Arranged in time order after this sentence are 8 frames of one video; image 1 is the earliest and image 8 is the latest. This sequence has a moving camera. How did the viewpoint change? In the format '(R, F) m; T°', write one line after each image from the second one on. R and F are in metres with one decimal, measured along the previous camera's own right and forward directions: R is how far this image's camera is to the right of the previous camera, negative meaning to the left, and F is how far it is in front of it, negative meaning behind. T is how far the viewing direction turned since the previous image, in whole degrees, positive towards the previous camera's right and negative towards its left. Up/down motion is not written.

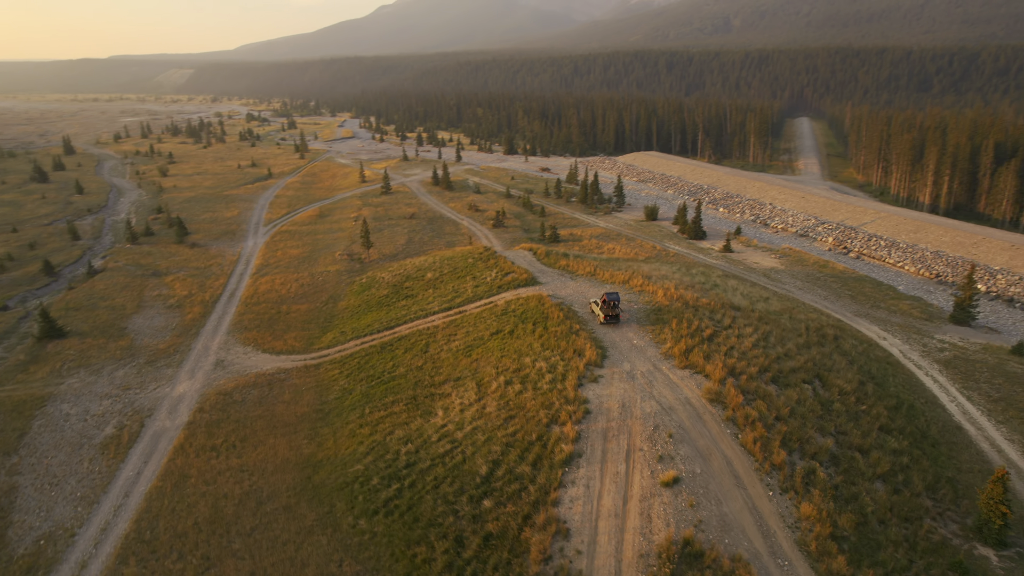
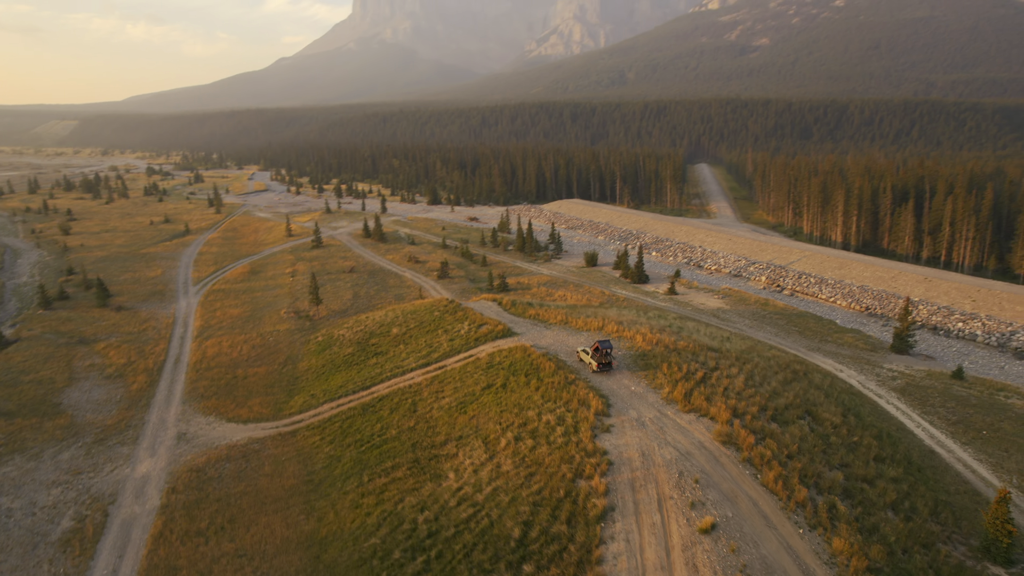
(-3.7, +0.5) m; +8°
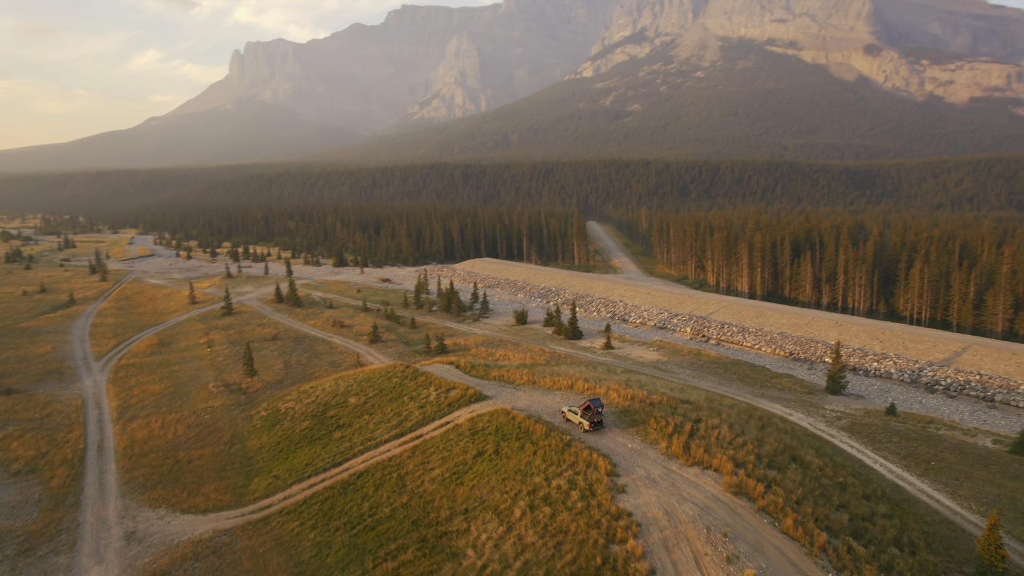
(-4.5, +0.8) m; +10°
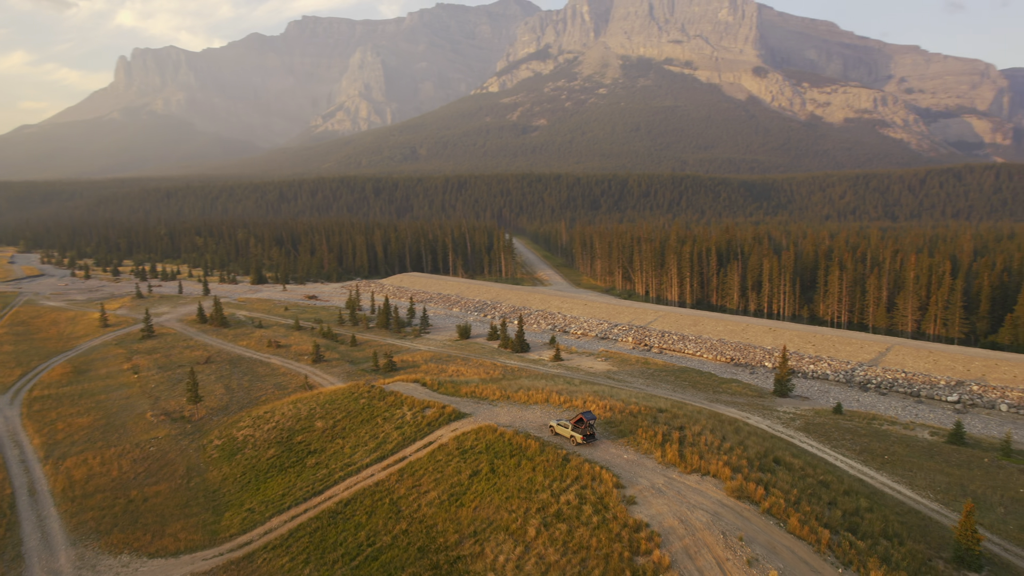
(-3.7, +0.6) m; +8°
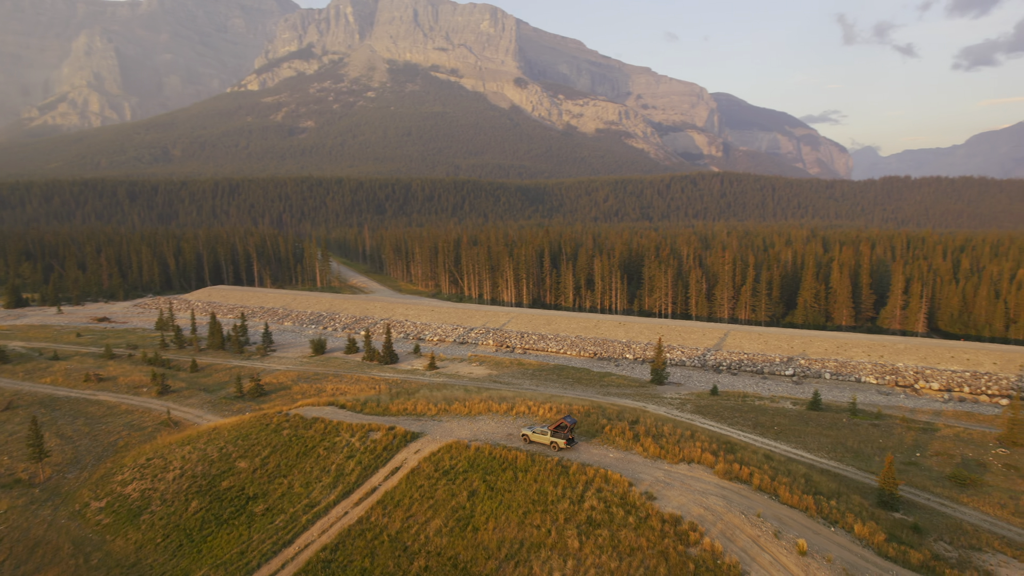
(-8.8, +2.5) m; +20°
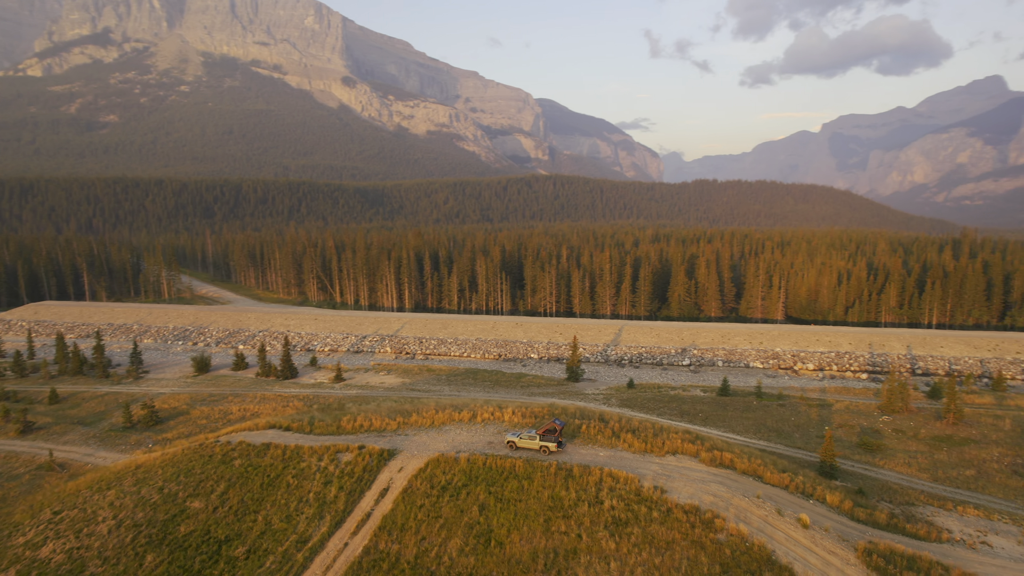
(-6.7, +1.6) m; +15°
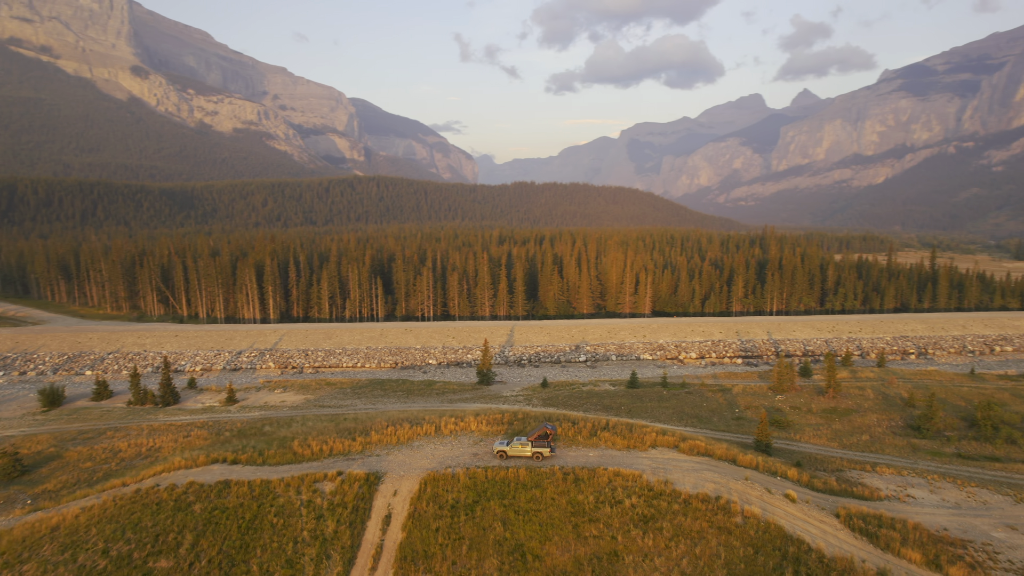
(-7.2, +1.9) m; +16°
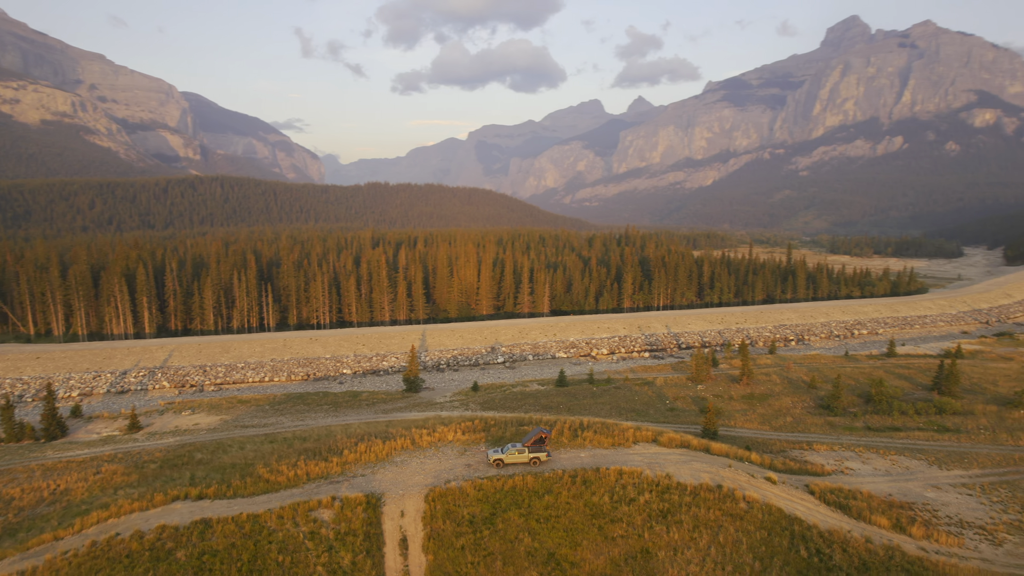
(-5.8, +1.5) m; +13°
